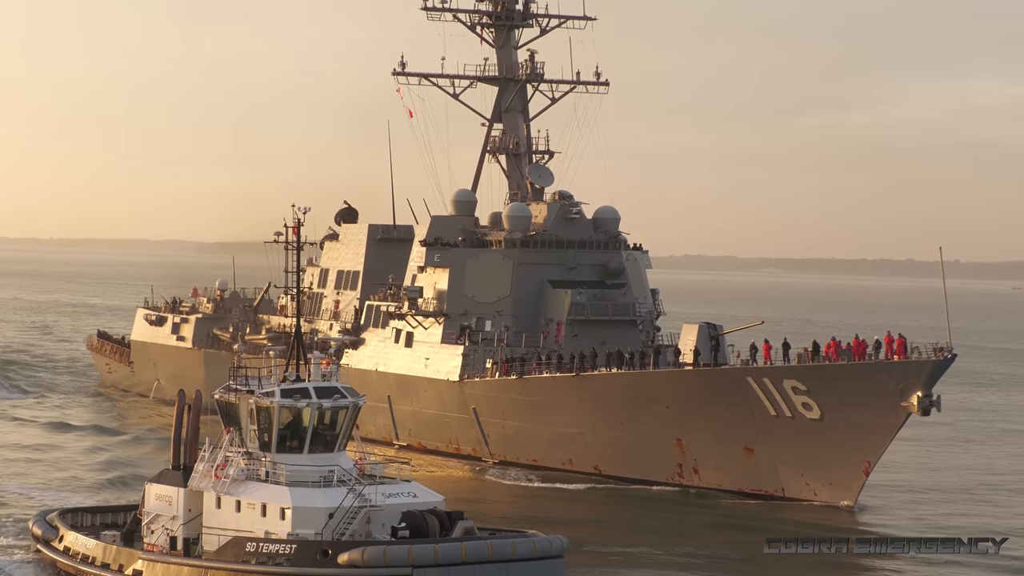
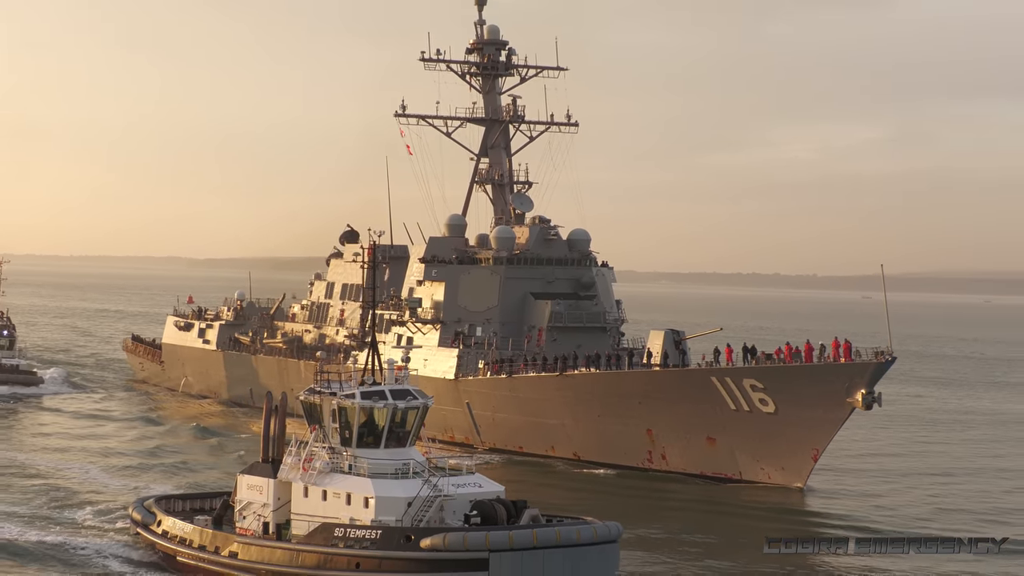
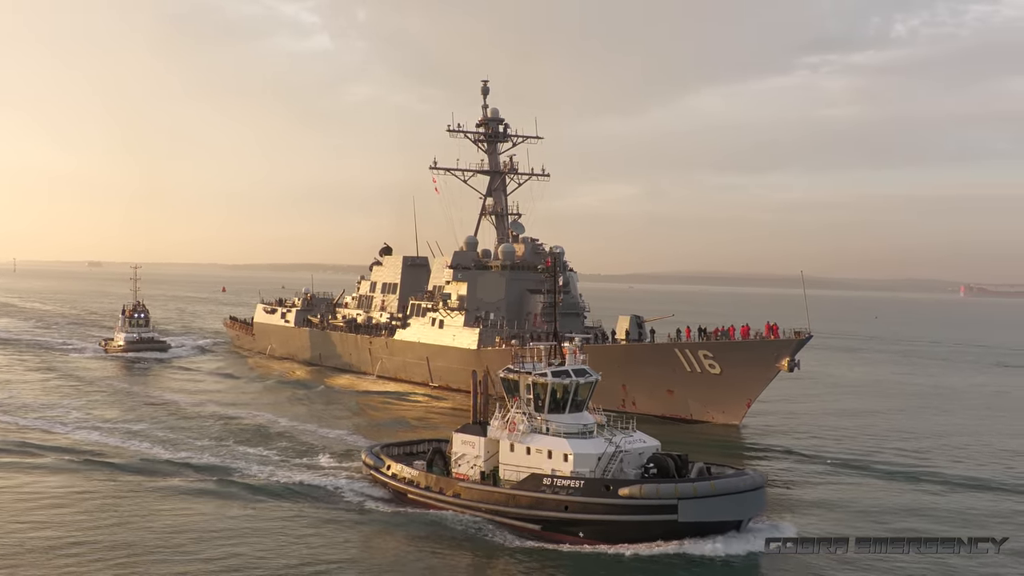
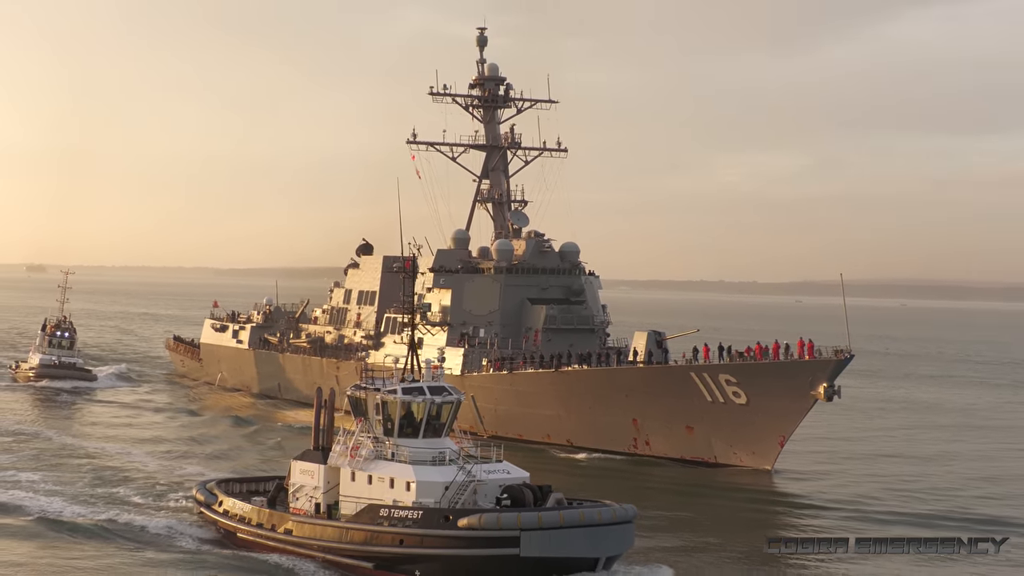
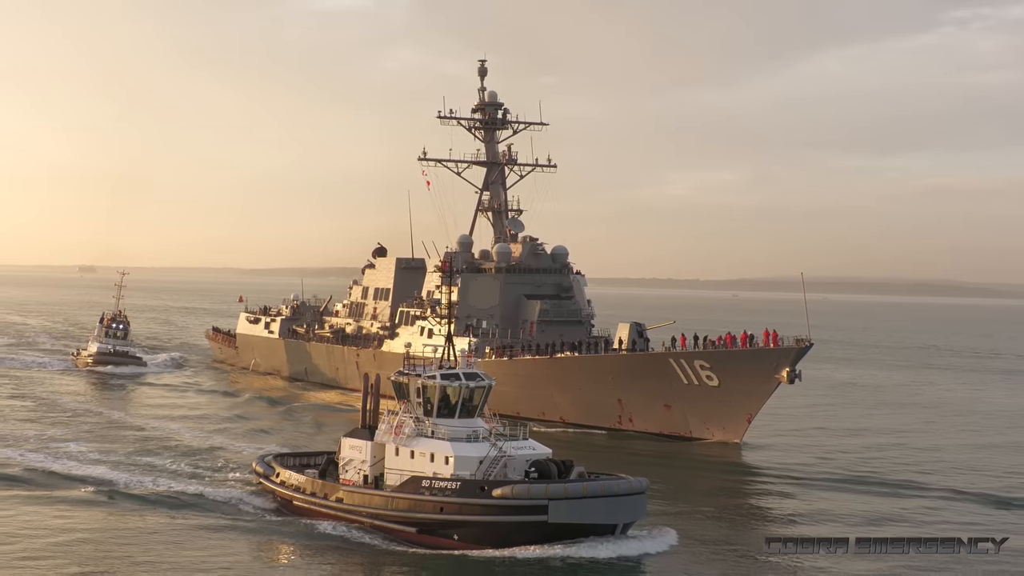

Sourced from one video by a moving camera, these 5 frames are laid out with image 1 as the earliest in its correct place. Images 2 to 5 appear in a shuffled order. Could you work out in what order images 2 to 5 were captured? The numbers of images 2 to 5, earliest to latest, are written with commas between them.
2, 4, 5, 3
